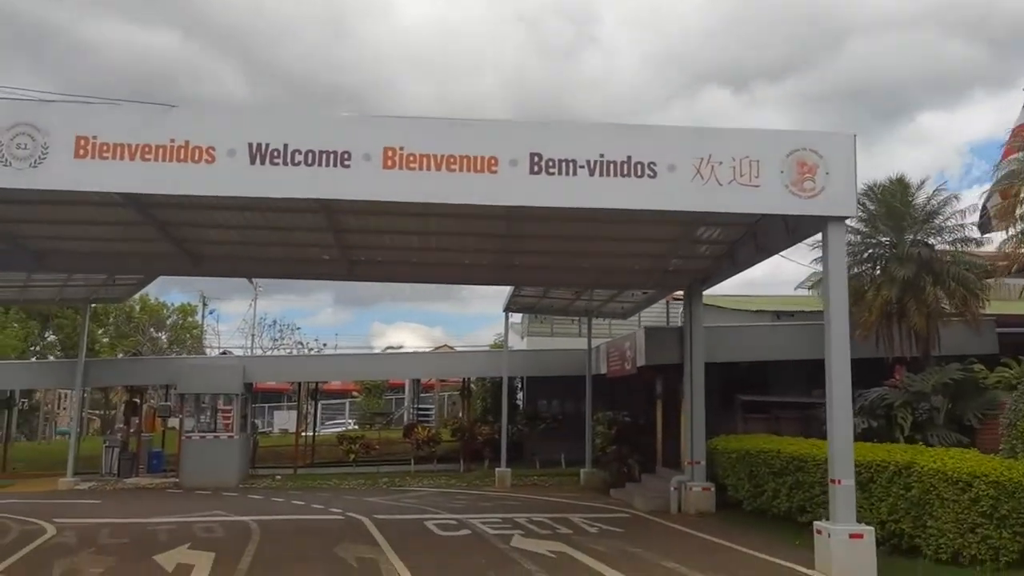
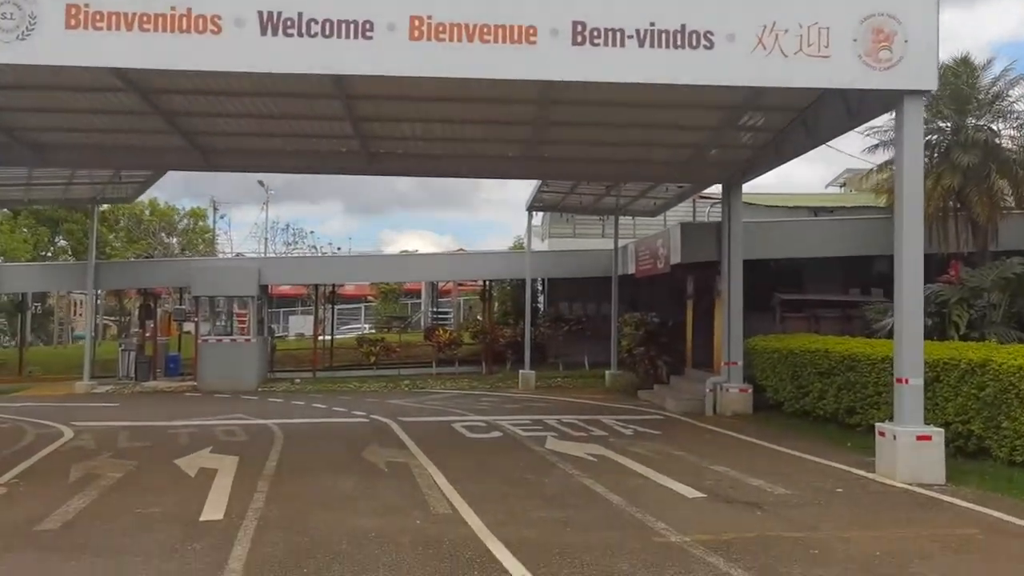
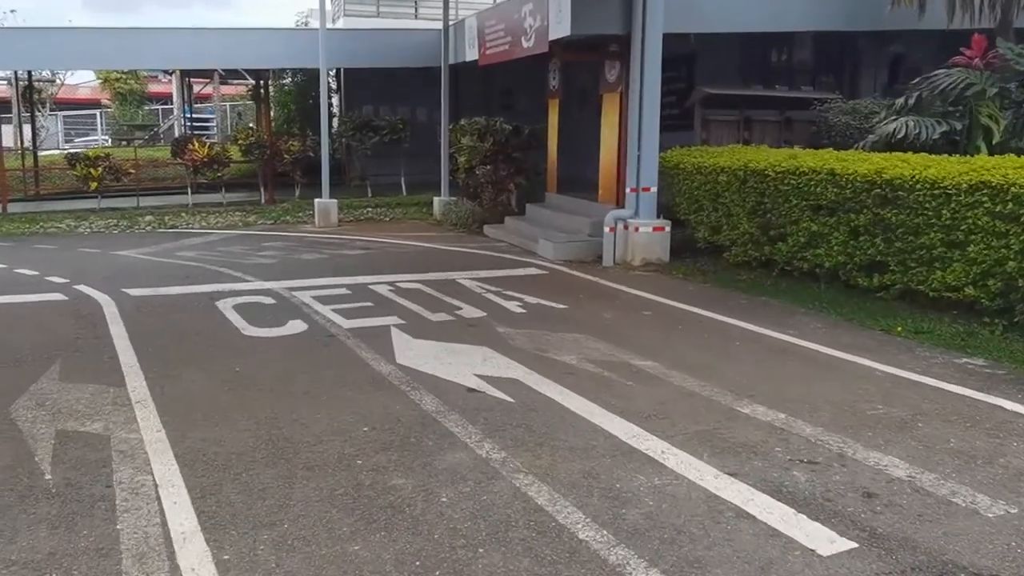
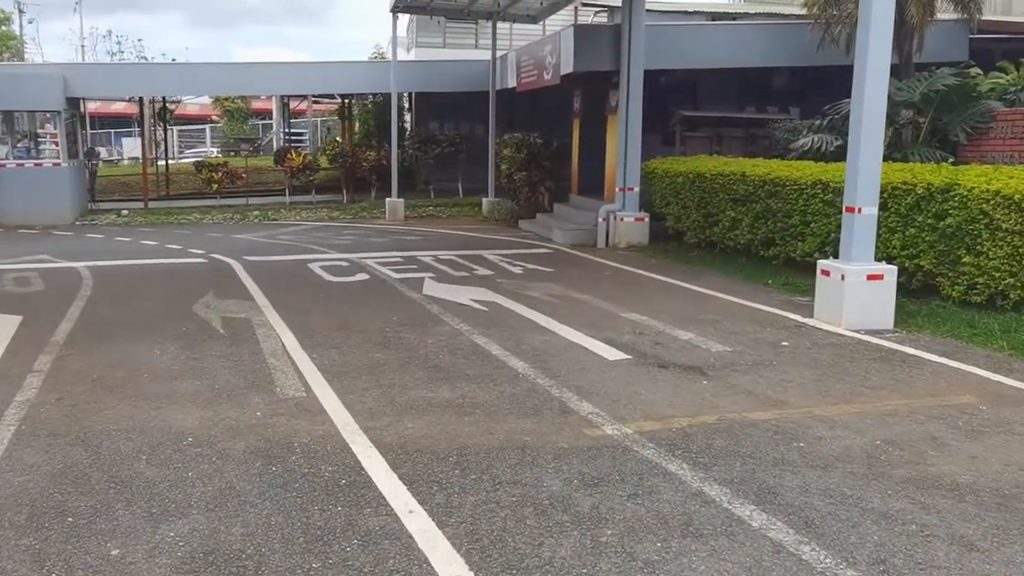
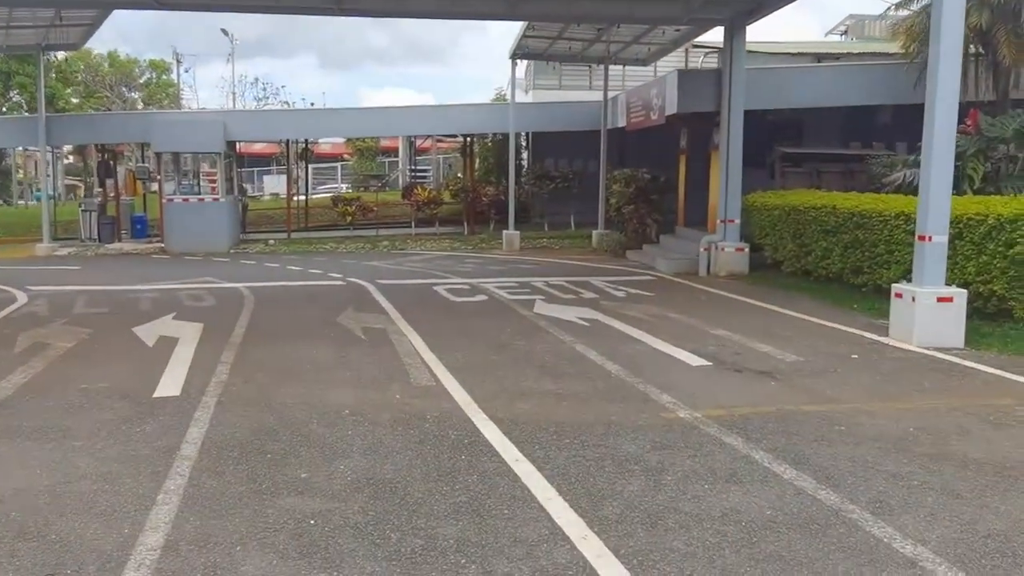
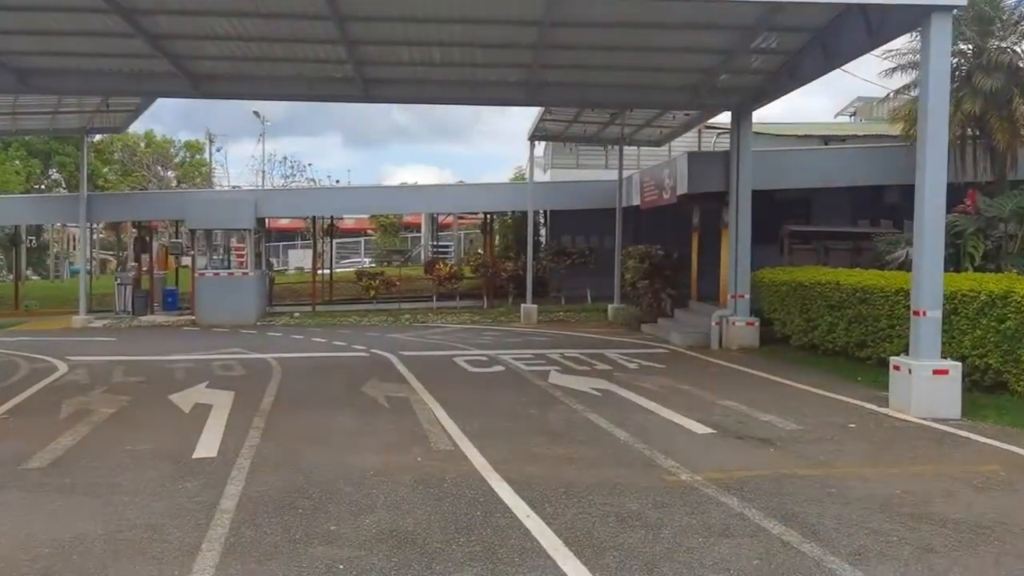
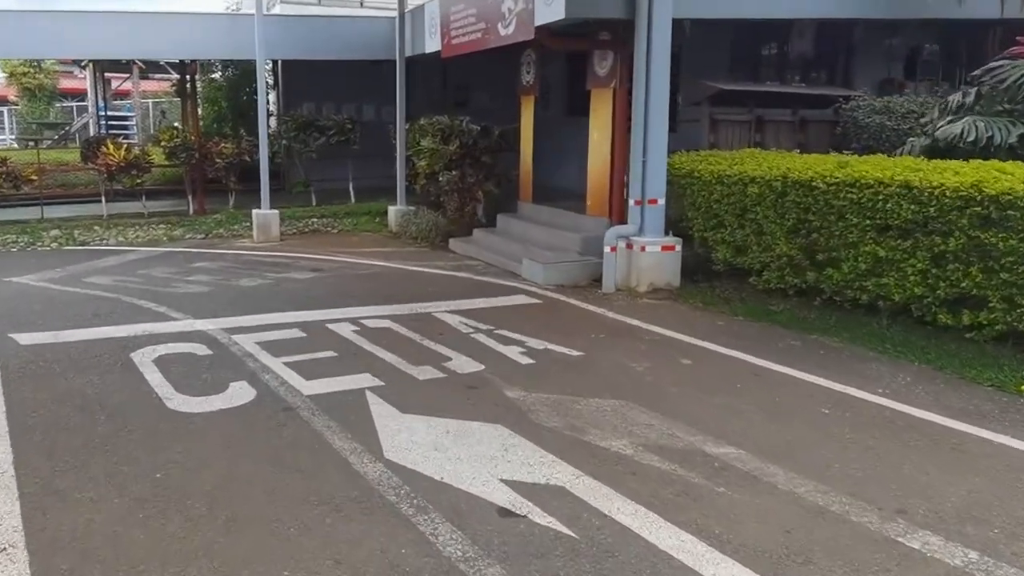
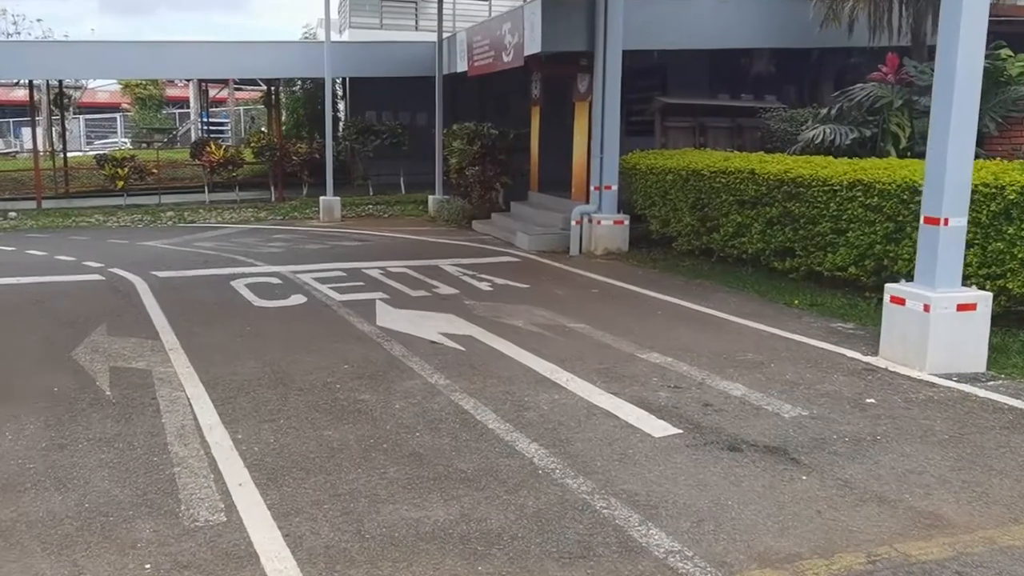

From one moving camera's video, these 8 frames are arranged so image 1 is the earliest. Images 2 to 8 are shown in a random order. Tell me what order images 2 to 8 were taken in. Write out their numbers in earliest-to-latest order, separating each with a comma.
2, 6, 5, 4, 8, 3, 7
